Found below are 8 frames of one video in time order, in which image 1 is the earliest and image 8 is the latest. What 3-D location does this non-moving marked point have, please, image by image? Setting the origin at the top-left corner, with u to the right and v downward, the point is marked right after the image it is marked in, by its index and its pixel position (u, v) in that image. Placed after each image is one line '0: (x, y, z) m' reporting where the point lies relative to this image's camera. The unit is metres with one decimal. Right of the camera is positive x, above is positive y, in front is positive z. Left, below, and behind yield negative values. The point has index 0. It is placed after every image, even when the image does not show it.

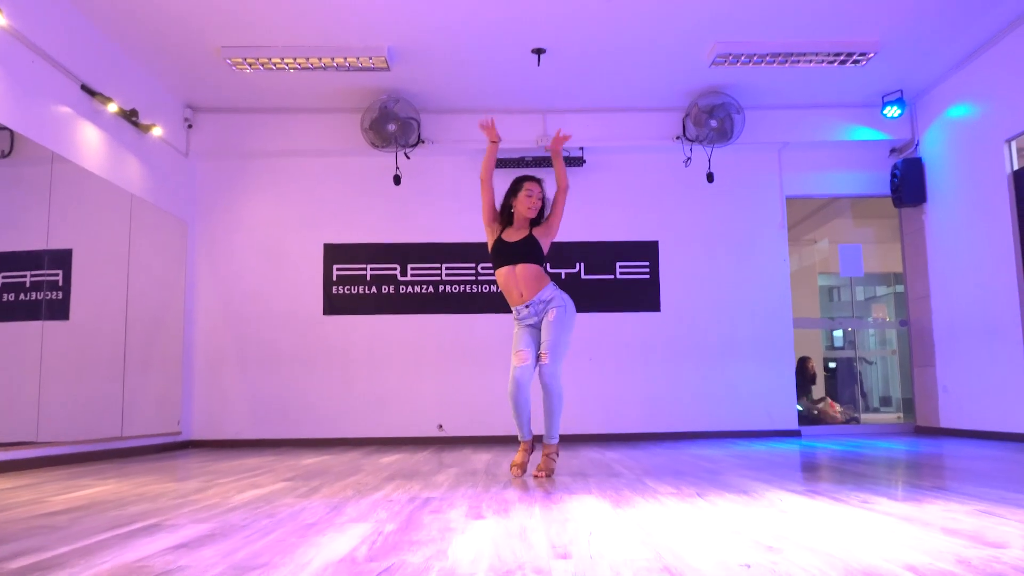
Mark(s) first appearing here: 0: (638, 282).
0: (+0.8, 0.0, +5.9) m
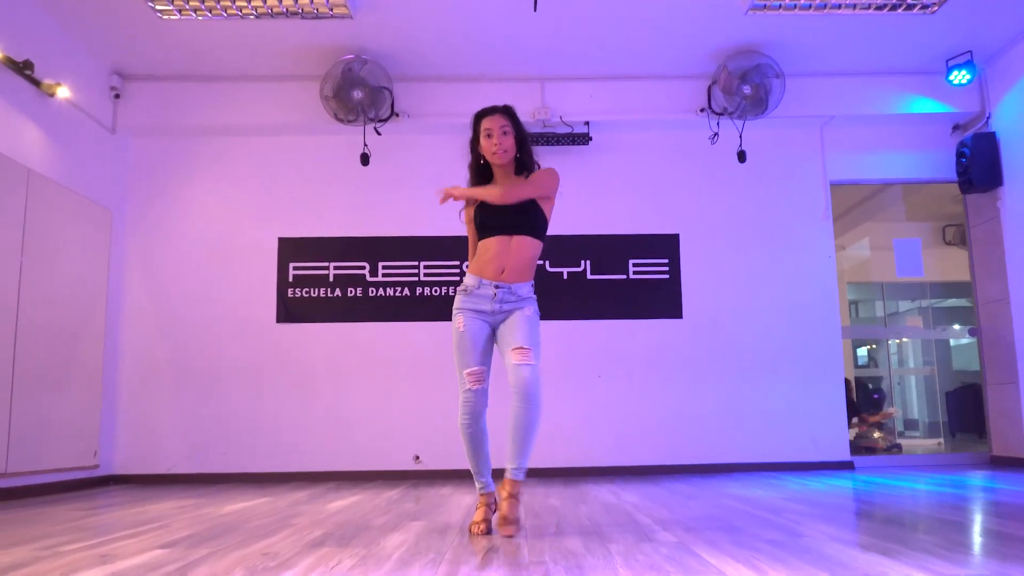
0: (+0.7, 0.0, +4.9) m
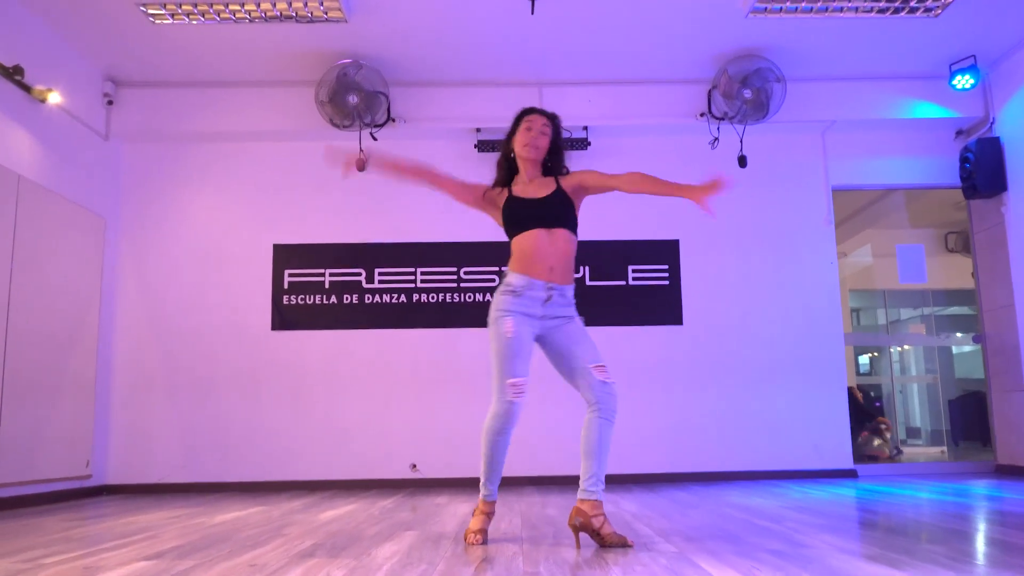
0: (+0.7, 0.0, +4.8) m
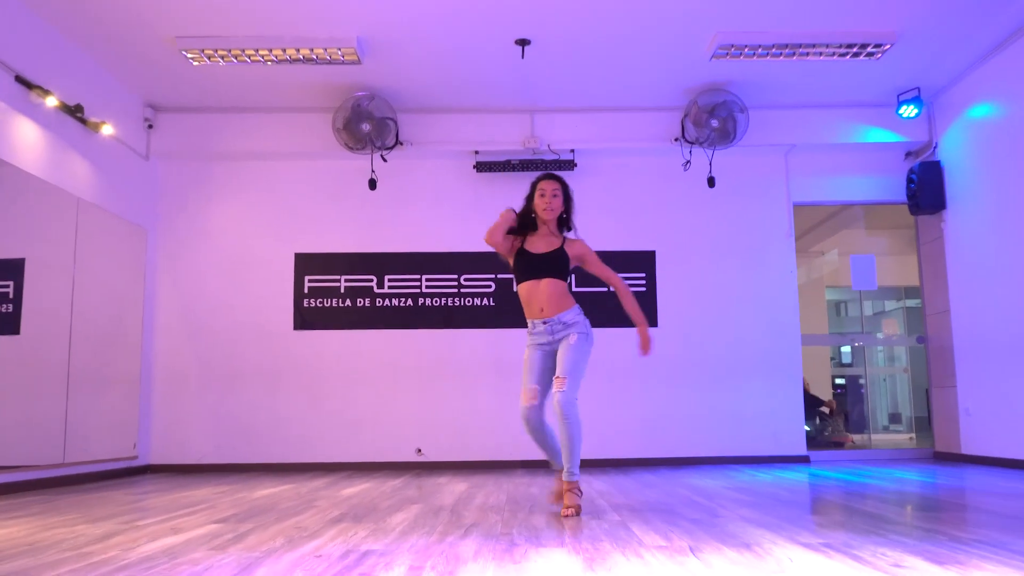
0: (+0.7, 0.0, +5.4) m
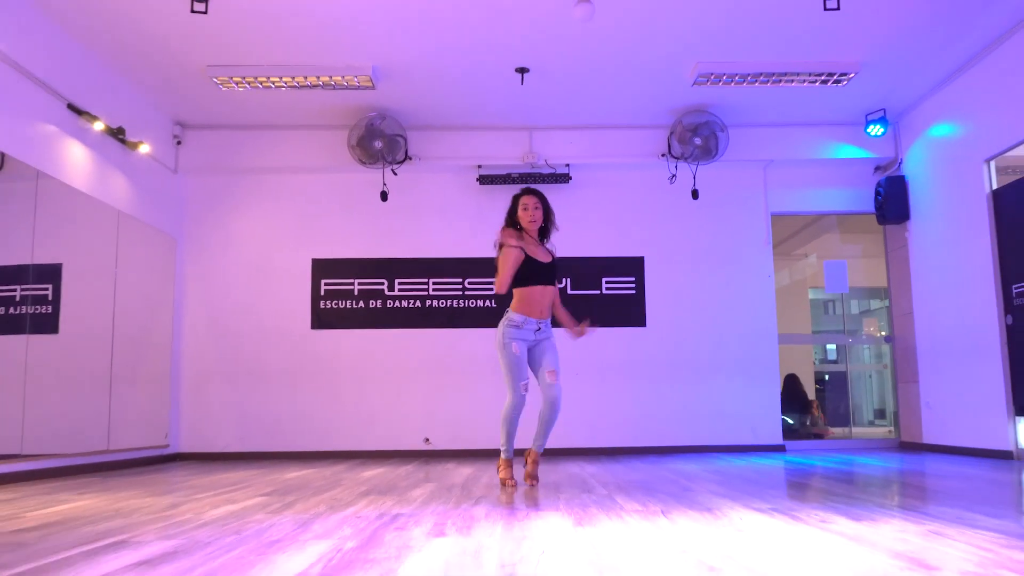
0: (+0.7, -0.1, +5.9) m
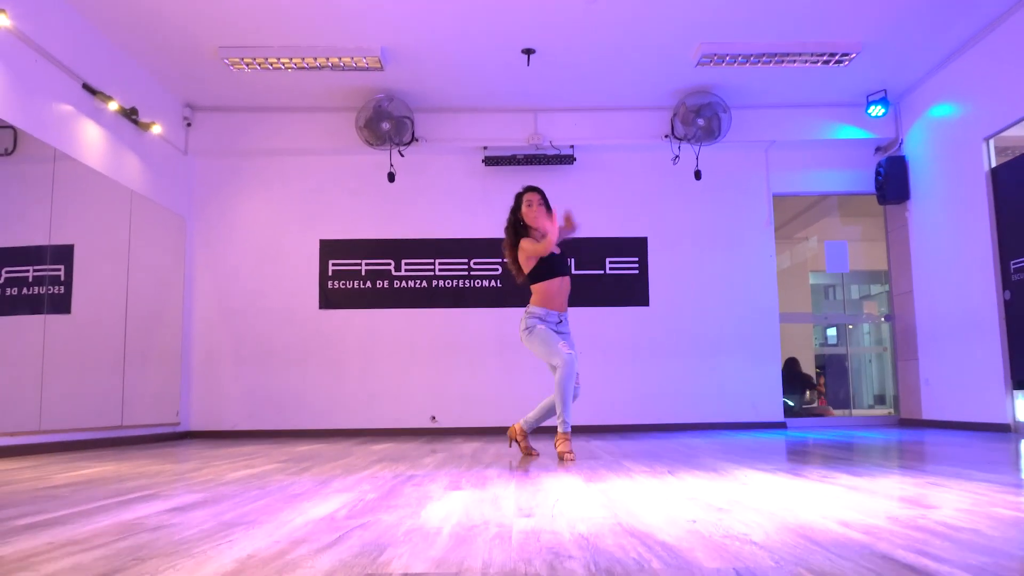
0: (+0.7, +0.1, +6.0) m
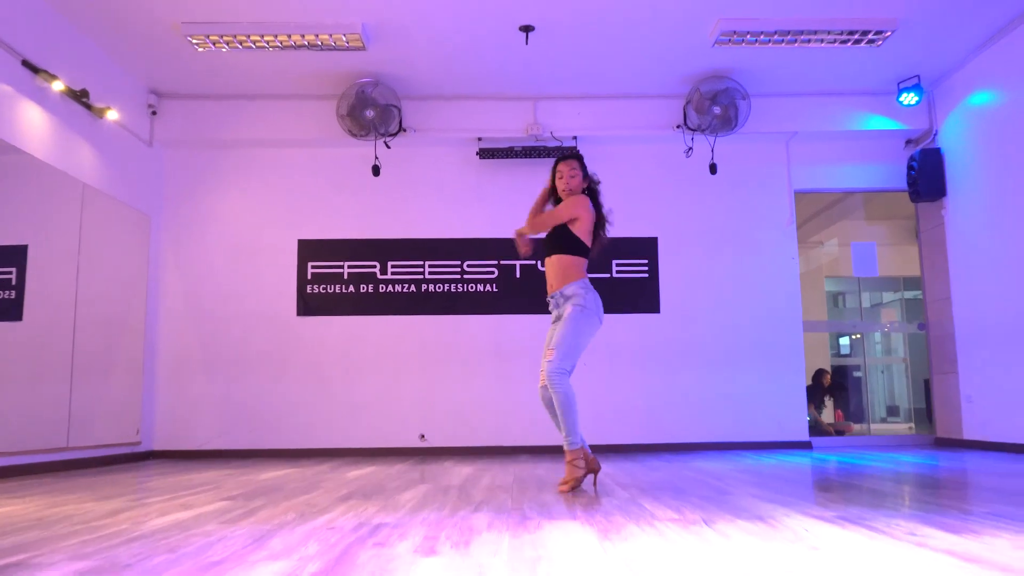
0: (+0.7, 0.0, +5.5) m
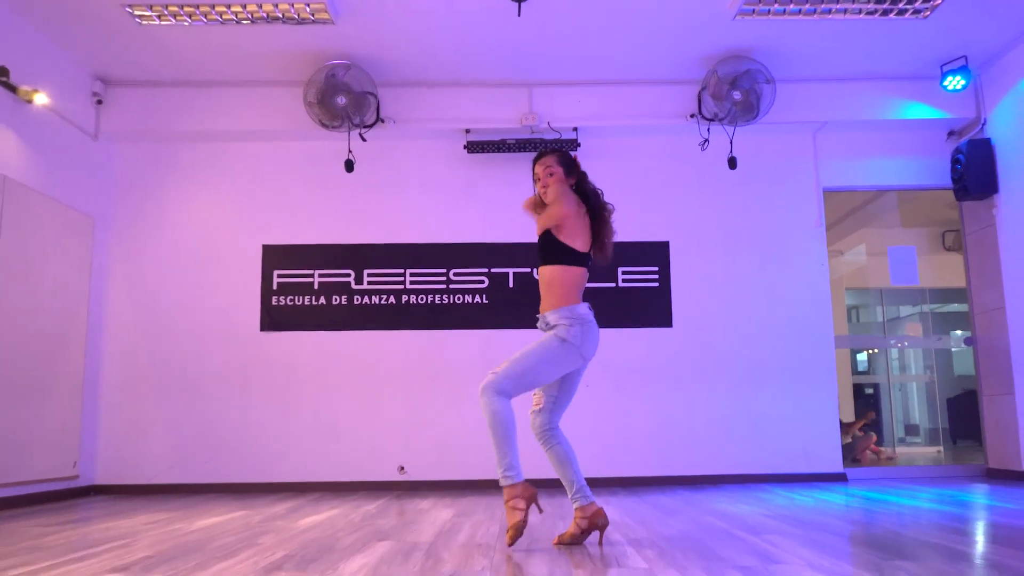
0: (+0.7, 0.0, +4.8) m
